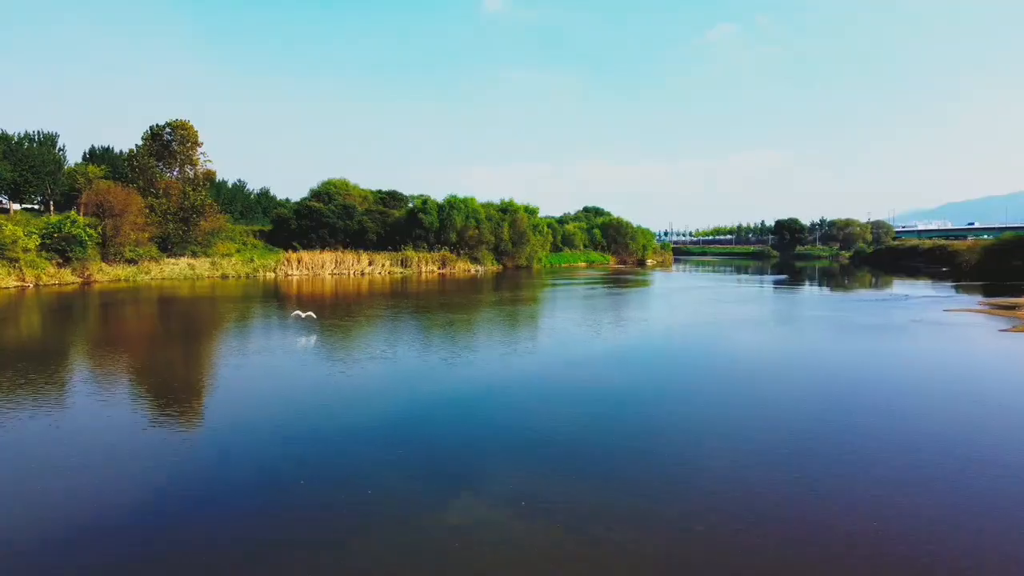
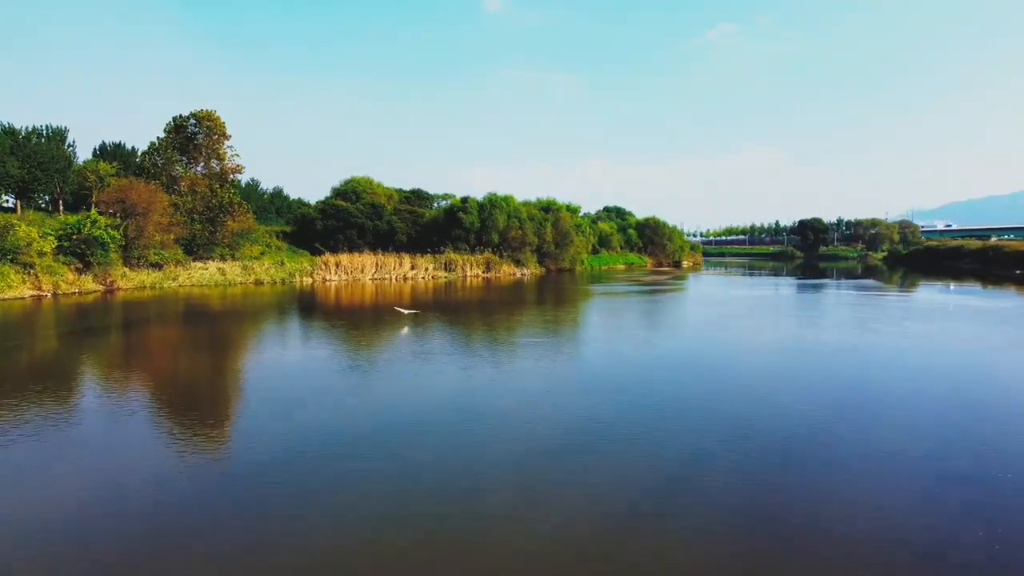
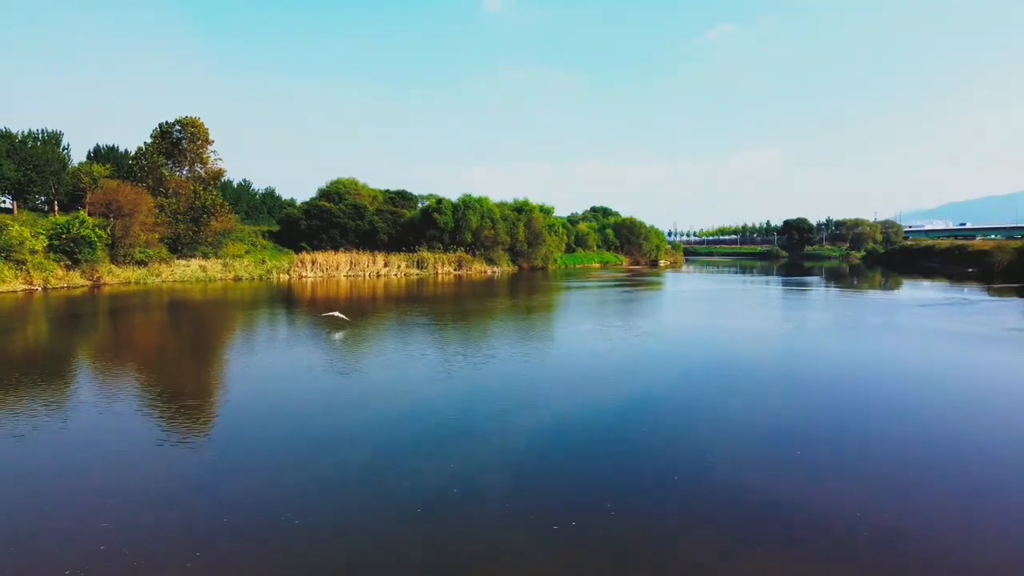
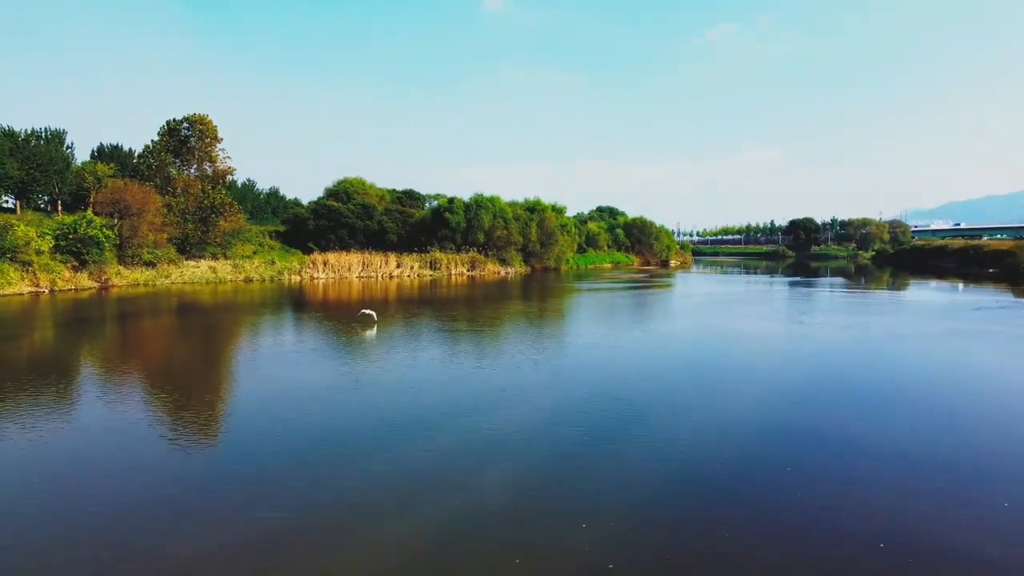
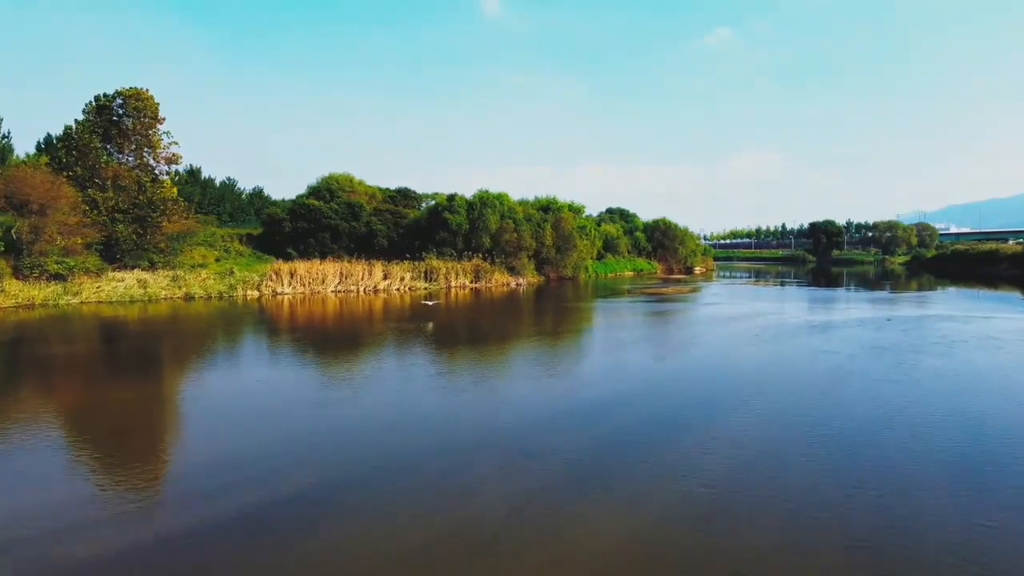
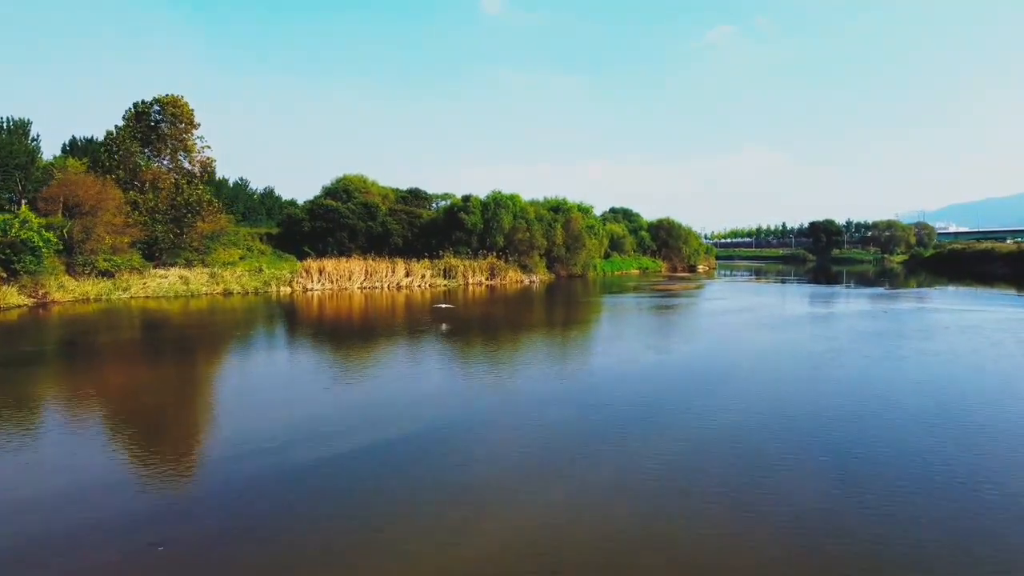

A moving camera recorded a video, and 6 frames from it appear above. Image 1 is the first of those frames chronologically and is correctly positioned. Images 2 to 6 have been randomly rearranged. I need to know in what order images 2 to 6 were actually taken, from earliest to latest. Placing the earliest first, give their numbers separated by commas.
3, 4, 2, 6, 5
